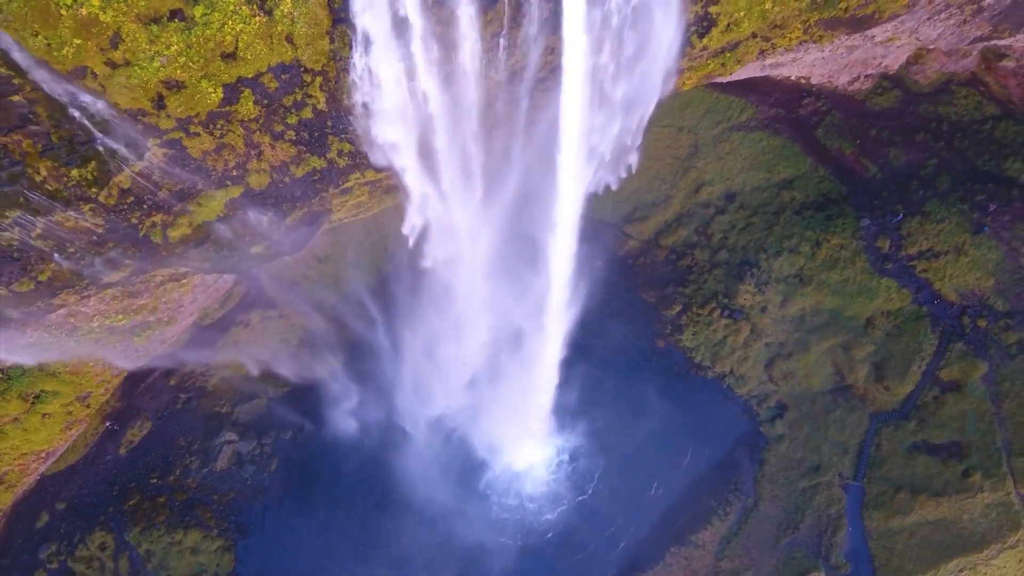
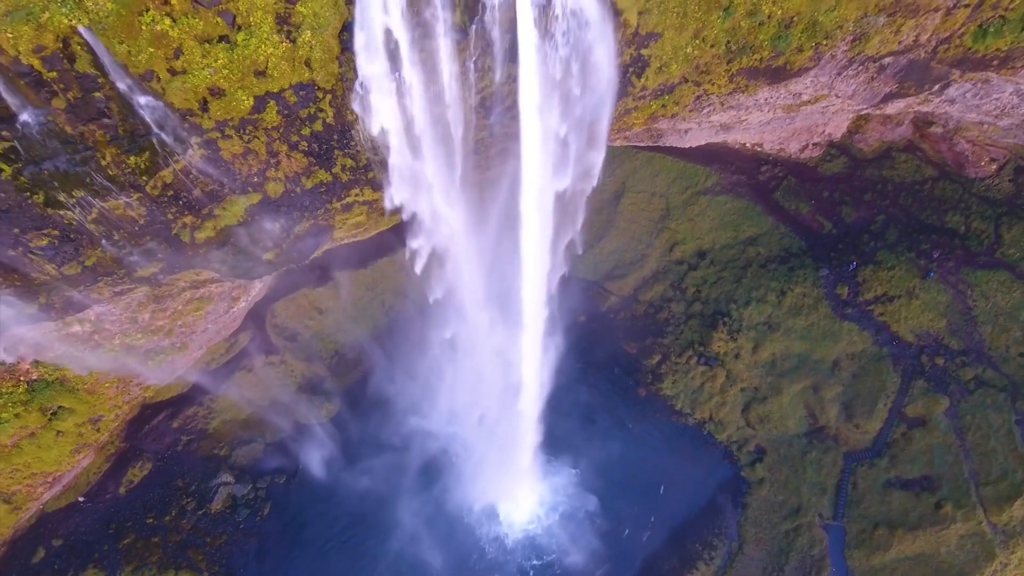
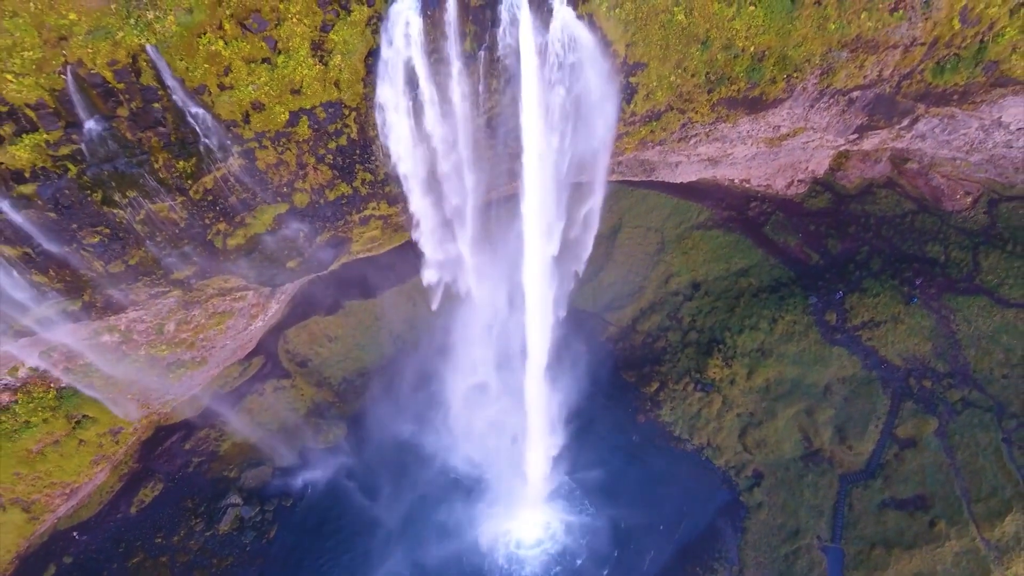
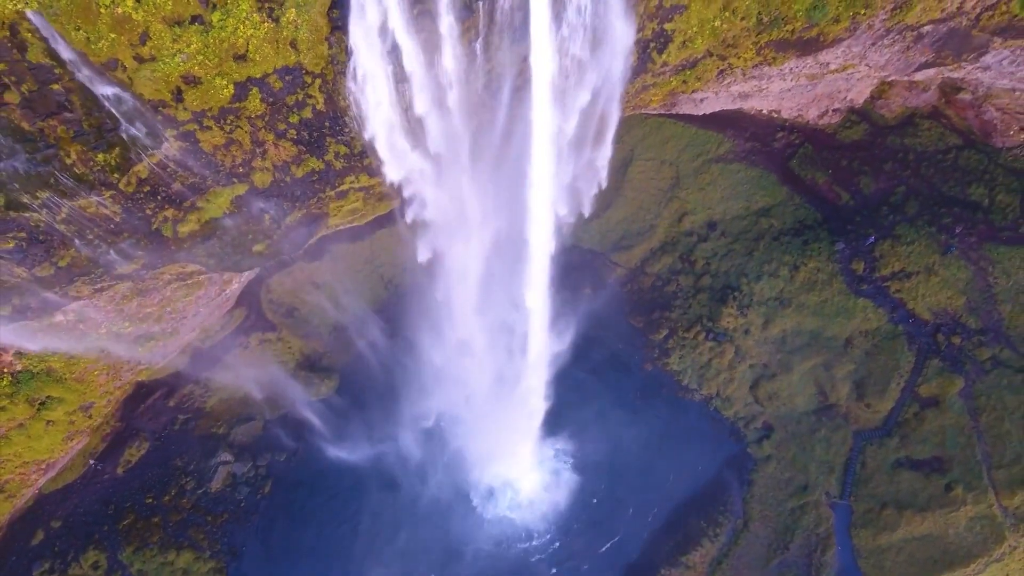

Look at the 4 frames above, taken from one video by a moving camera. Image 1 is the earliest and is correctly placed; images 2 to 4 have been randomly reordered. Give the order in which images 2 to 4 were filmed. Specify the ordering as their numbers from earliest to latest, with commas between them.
4, 2, 3
